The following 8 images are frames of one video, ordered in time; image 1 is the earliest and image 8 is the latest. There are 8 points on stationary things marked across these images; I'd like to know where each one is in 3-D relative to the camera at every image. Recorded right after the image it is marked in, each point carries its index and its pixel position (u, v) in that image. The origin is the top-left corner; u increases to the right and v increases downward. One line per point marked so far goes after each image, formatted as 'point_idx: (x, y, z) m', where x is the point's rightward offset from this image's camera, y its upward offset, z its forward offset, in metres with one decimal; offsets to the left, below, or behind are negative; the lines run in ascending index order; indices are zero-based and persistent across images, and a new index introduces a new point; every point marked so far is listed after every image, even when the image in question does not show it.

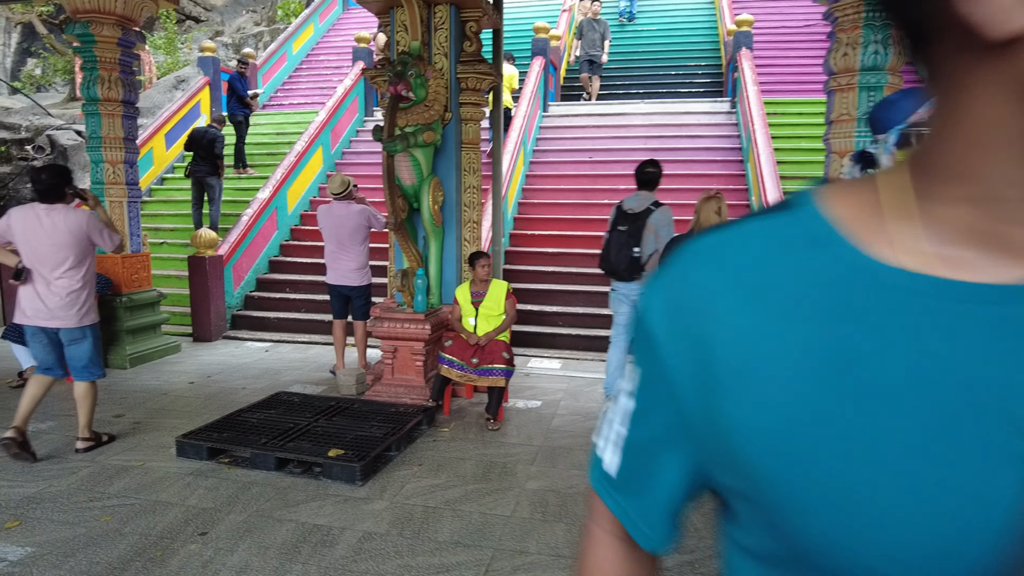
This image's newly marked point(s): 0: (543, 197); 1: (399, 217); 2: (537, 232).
0: (+0.4, +1.2, +8.3) m
1: (-0.8, +0.5, +4.5) m
2: (+0.3, +0.7, +7.7) m
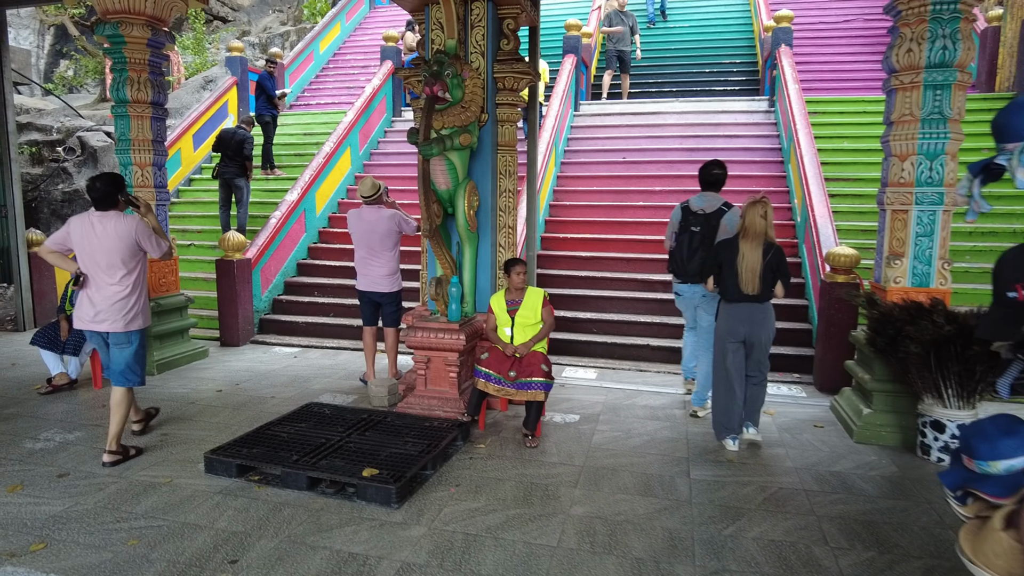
0: (+0.8, +1.1, +8.1) m
1: (-0.5, +0.4, +4.3) m
2: (+0.6, +0.6, +7.5) m
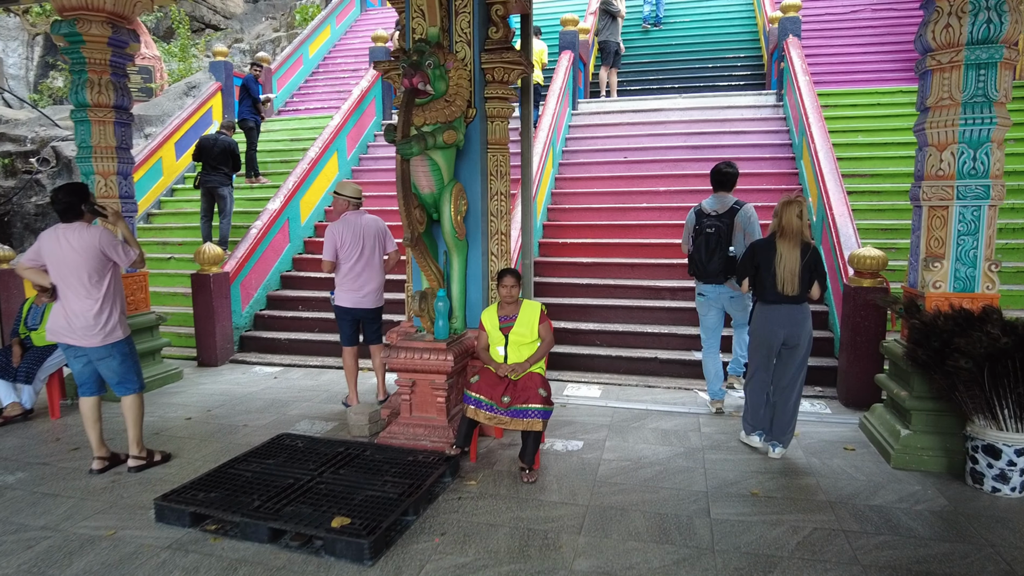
0: (+0.7, +1.0, +7.6) m
1: (-0.6, +0.3, +3.9) m
2: (+0.6, +0.5, +7.1) m
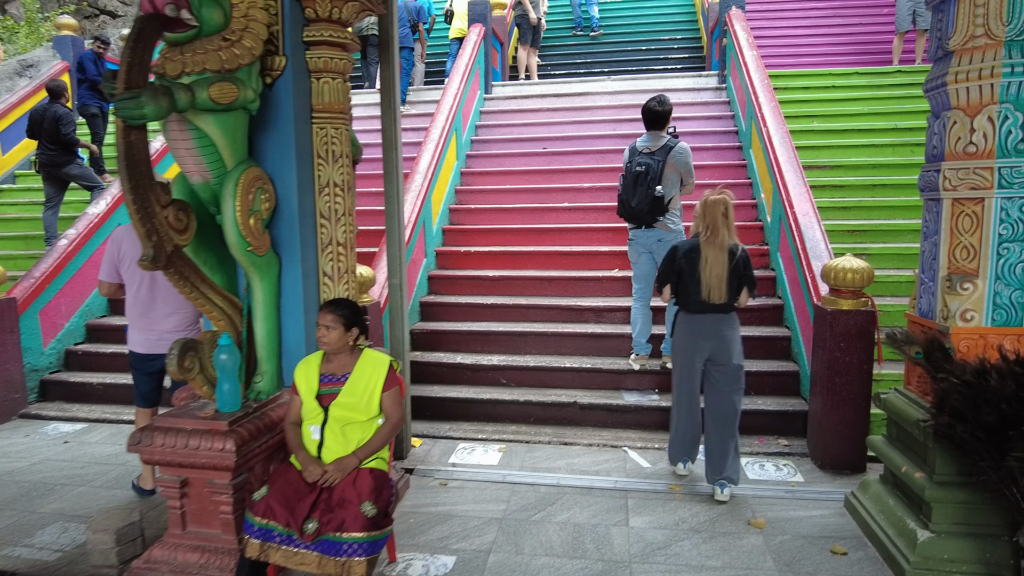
0: (-0.3, +0.8, +6.3) m
1: (-1.2, +0.2, +2.4) m
2: (-0.3, +0.3, +5.7) m
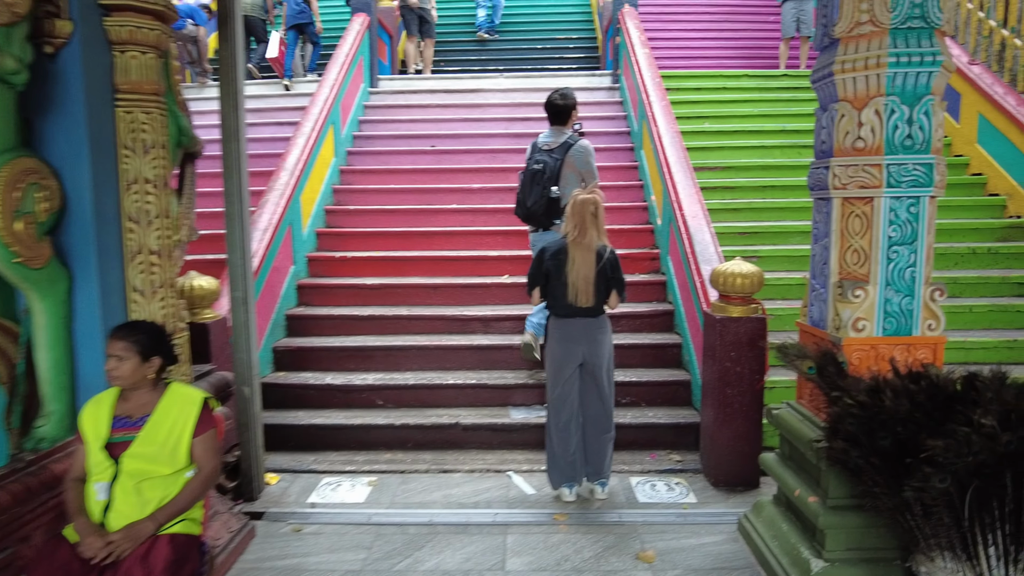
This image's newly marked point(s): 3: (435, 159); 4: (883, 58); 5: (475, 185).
0: (-1.3, +0.8, +5.8) m
1: (-1.7, +0.1, +1.9) m
2: (-1.3, +0.3, +5.2) m
3: (-0.7, +1.2, +6.2) m
4: (+1.2, +0.7, +2.1) m
5: (-0.3, +0.9, +5.8) m
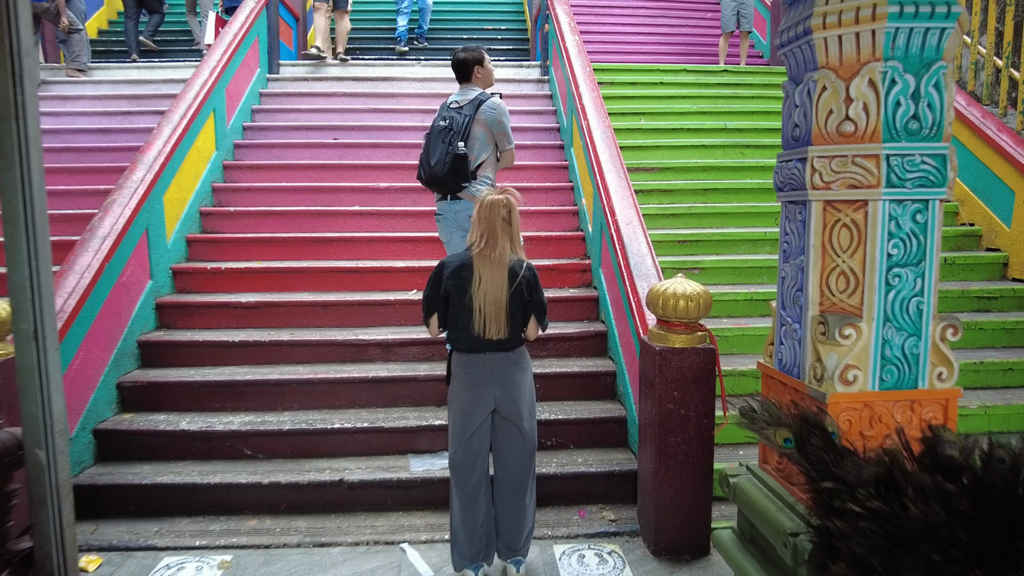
0: (-1.9, +0.6, +5.0) m
1: (-2.0, 0.0, +1.0) m
2: (-1.9, +0.2, +4.4) m
3: (-1.4, +1.1, +5.4) m
4: (+0.9, +0.7, +1.5) m
5: (-1.0, +0.8, +5.1) m
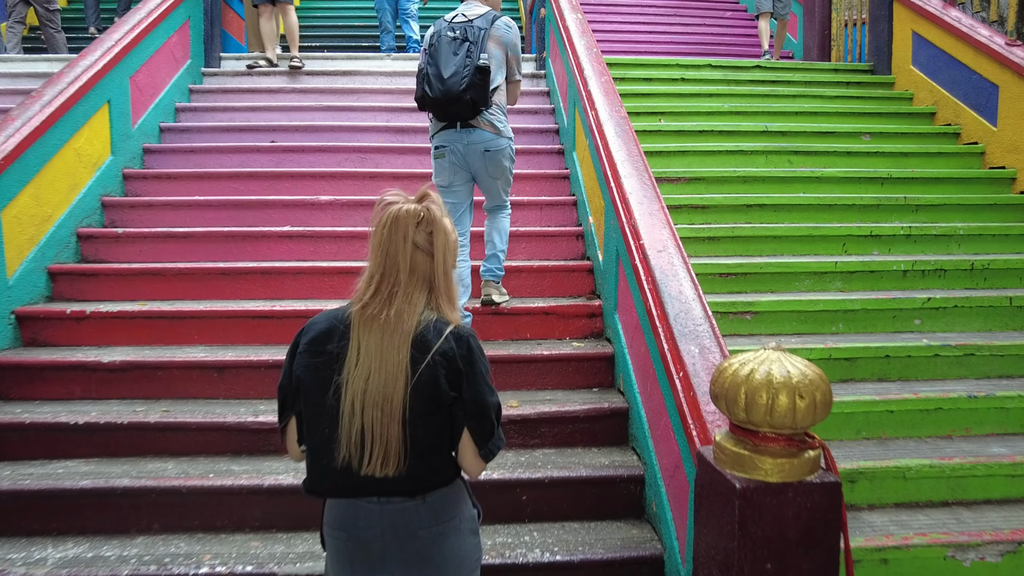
0: (-2.0, +0.4, +3.8) m
1: (-2.1, -0.1, -0.2) m
2: (-2.0, -0.1, +3.2) m
3: (-1.5, +0.8, +4.2) m
4: (+0.8, +0.5, +0.3) m
5: (-1.1, +0.5, +3.9) m
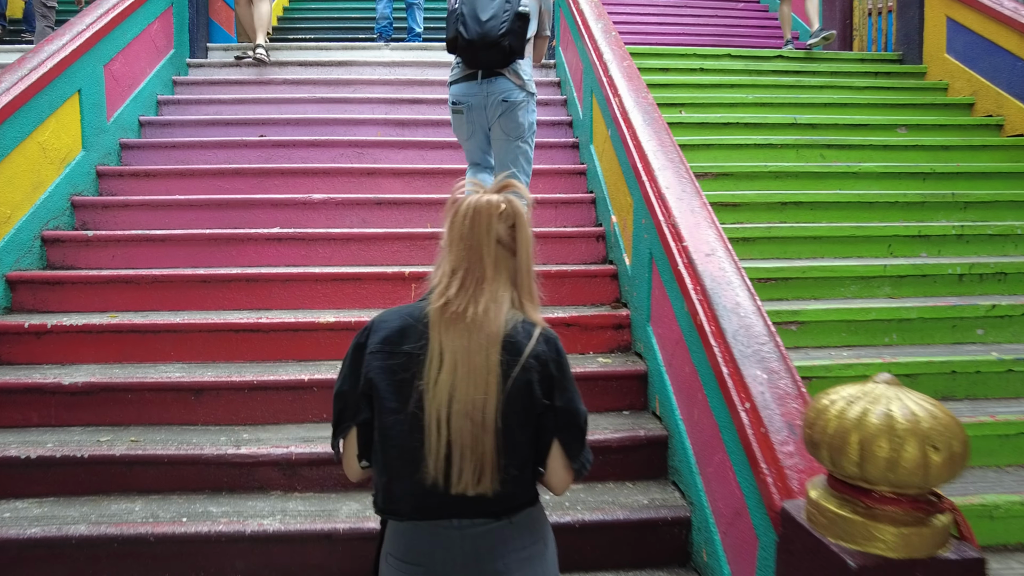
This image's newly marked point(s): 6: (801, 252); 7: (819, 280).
0: (-2.0, +0.3, +3.4) m
1: (-2.0, -0.2, -0.6) m
2: (-1.9, -0.1, +2.8) m
3: (-1.4, +0.8, +3.9) m
4: (+0.8, +0.5, 0.0) m
5: (-1.0, +0.5, +3.5) m
6: (+1.5, +0.2, +3.3) m
7: (+1.4, 0.0, +3.0) m
